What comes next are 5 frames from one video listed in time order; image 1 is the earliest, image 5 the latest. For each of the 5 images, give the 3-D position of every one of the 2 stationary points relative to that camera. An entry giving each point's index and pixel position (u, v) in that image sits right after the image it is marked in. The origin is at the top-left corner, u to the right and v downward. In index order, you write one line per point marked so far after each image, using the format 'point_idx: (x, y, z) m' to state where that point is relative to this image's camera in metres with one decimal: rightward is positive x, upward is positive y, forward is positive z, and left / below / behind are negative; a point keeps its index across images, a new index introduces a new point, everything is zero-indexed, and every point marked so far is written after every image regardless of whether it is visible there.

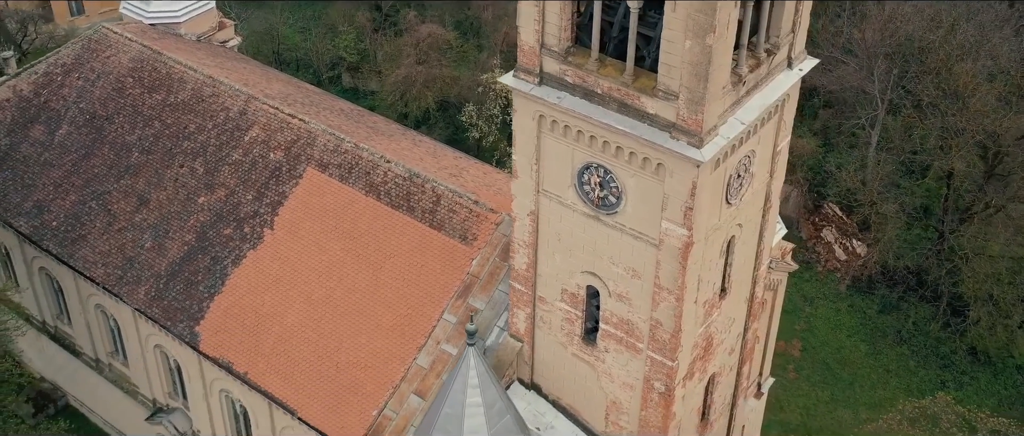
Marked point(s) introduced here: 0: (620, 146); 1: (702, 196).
0: (+1.9, +1.3, +19.8) m
1: (+3.3, +0.4, +19.6) m
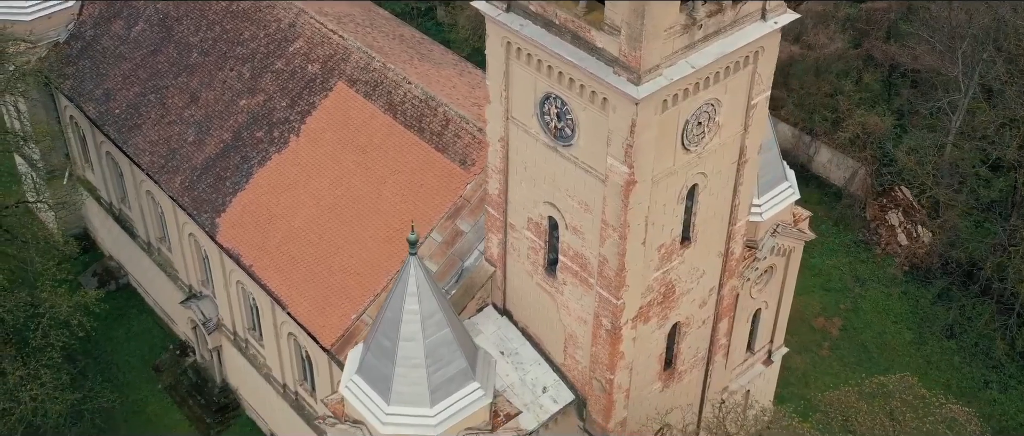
0: (+1.1, +2.5, +20.1) m
1: (+2.3, +1.4, +19.8) m
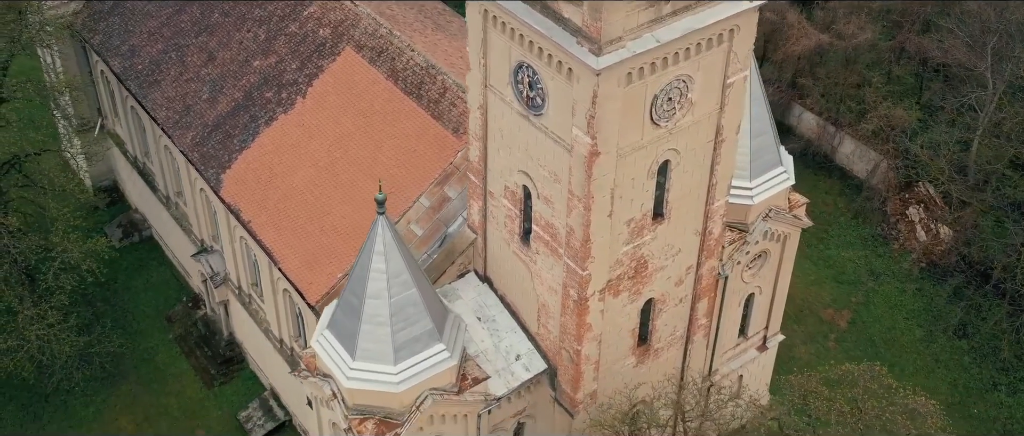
0: (+0.5, +3.1, +20.4) m
1: (+1.7, +2.0, +19.9) m
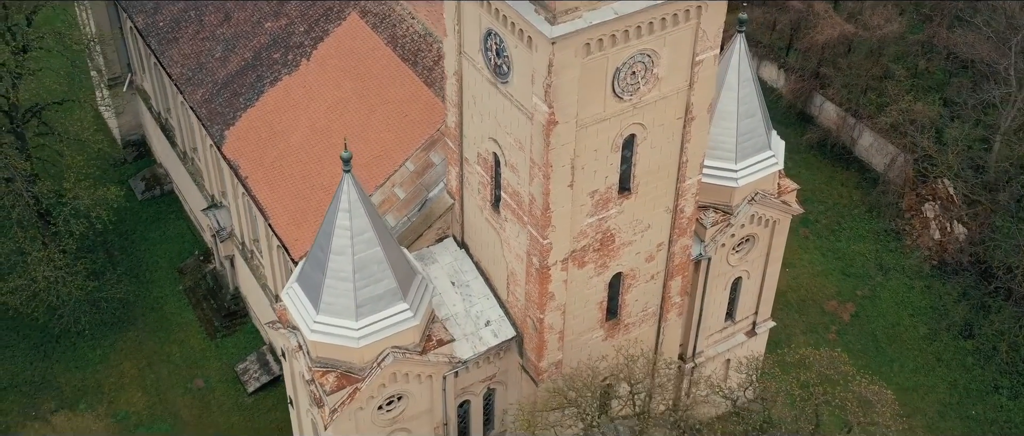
0: (-0.1, +3.7, +20.7) m
1: (+0.9, +2.5, +20.1) m
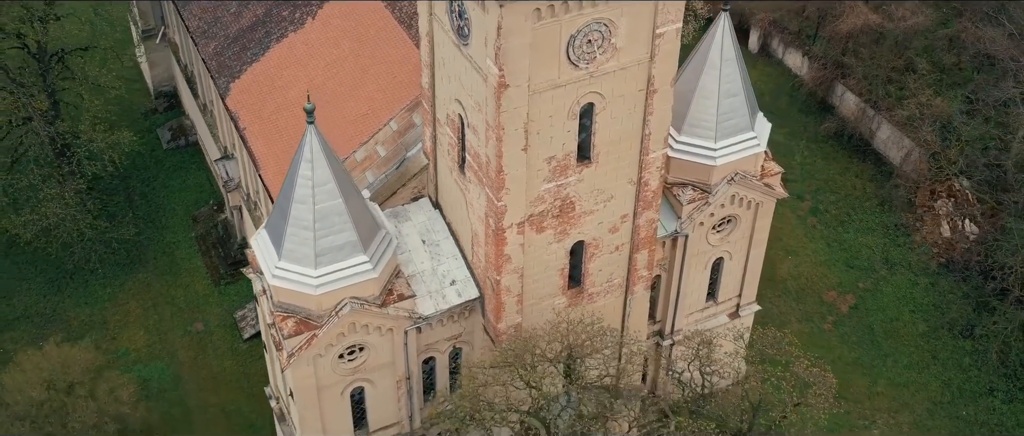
0: (-0.9, +4.5, +21.1) m
1: (0.0, +3.2, +20.5) m
